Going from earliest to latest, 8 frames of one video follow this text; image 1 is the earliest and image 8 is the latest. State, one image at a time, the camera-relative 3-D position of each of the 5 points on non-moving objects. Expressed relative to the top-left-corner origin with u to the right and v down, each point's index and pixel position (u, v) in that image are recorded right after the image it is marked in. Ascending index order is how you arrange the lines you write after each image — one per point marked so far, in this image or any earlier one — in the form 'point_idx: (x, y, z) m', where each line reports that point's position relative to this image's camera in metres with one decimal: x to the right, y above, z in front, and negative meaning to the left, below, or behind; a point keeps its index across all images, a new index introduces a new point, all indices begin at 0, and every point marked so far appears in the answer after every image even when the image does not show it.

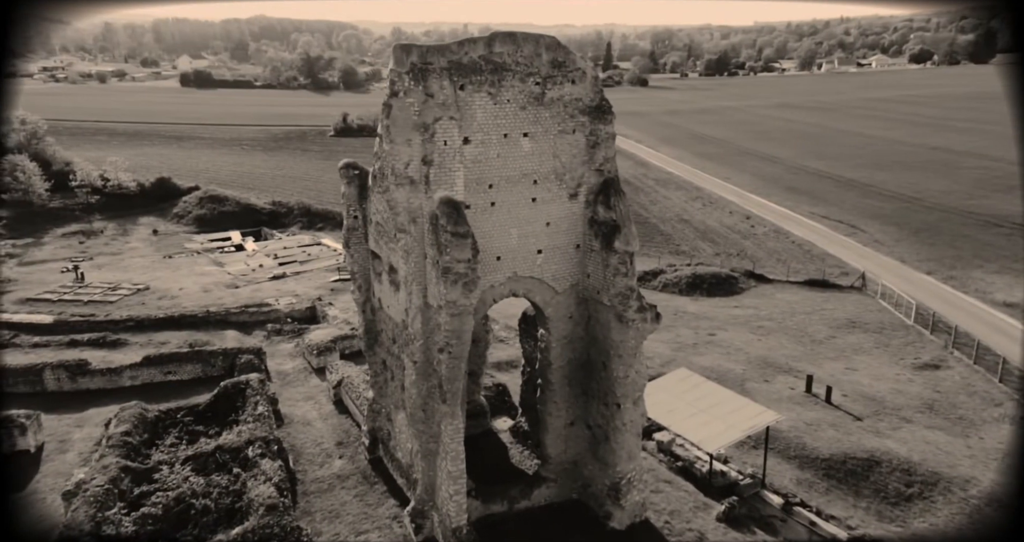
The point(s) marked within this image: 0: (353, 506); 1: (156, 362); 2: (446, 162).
0: (-2.4, -3.6, +9.6) m
1: (-8.4, -2.1, +14.8) m
2: (-0.8, +1.3, +7.2) m
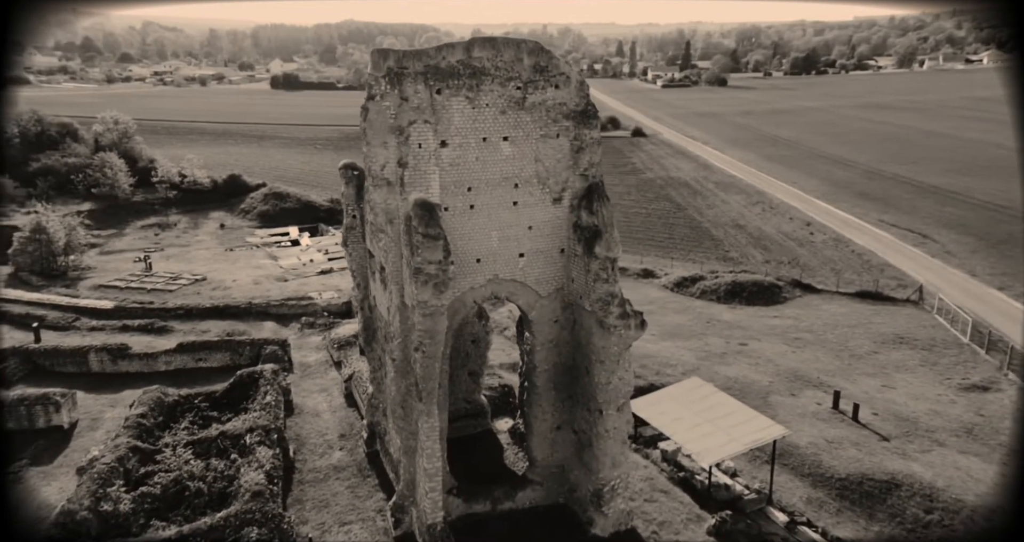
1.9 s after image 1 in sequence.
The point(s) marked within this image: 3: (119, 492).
0: (-2.7, -3.6, +9.9) m
1: (-8.0, -1.9, +15.6) m
2: (-1.1, +1.3, +7.4) m
3: (-5.7, -3.2, +9.0) m
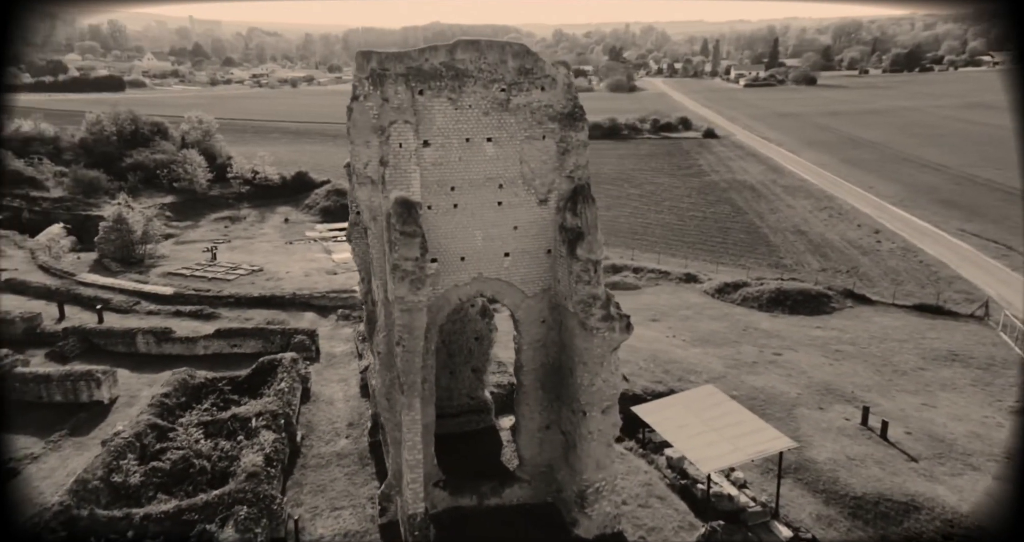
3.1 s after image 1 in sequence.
0: (-2.8, -3.5, +10.3) m
1: (-7.5, -1.7, +16.5) m
2: (-1.4, +1.3, +7.6) m
3: (-5.9, -3.0, +9.7) m
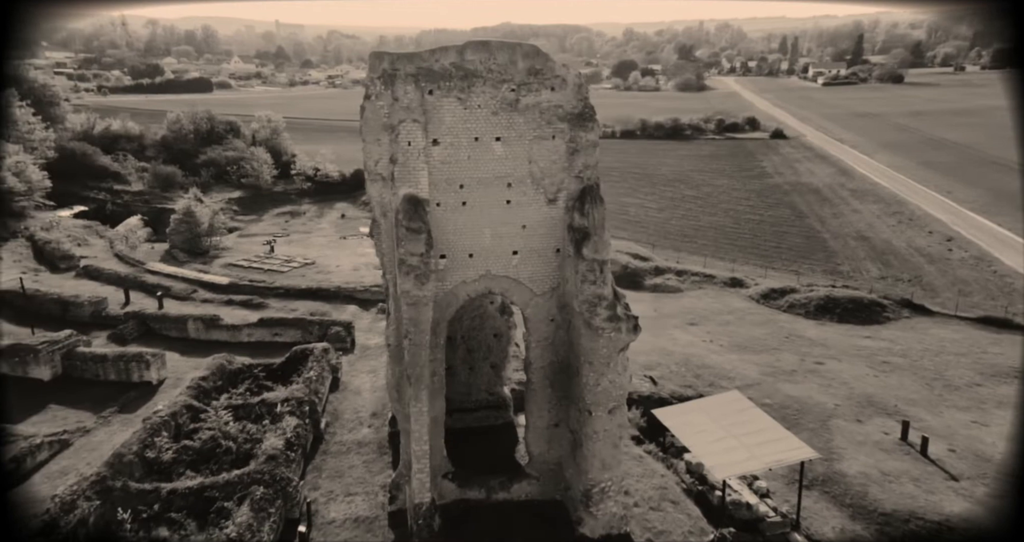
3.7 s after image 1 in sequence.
0: (-2.6, -3.4, +10.6) m
1: (-6.7, -1.4, +17.2) m
2: (-1.3, +1.4, +7.9) m
3: (-5.7, -2.8, +10.3) m
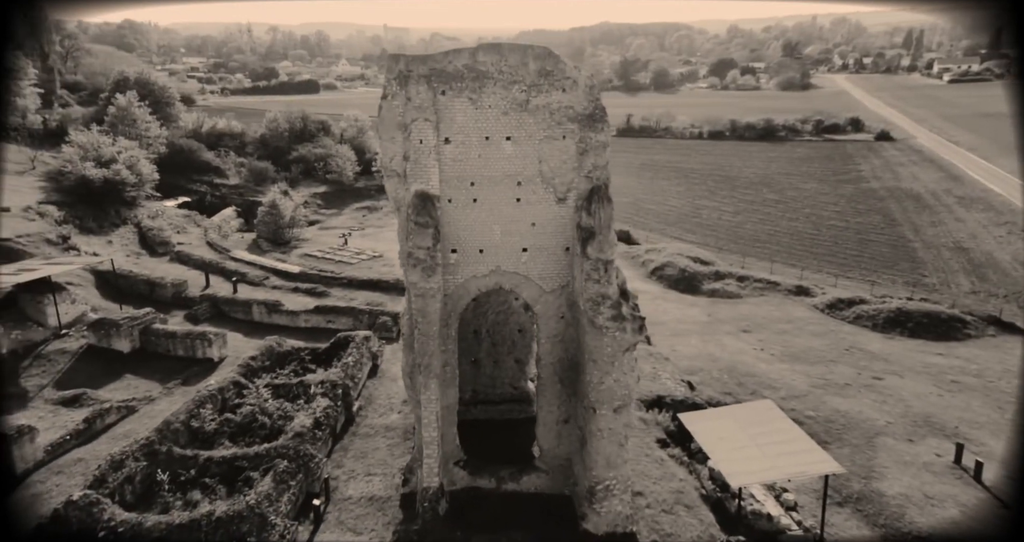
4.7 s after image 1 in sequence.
0: (-2.3, -3.2, +11.2) m
1: (-5.5, -1.2, +18.2) m
2: (-1.2, +1.5, +8.2) m
3: (-5.5, -2.6, +11.3) m
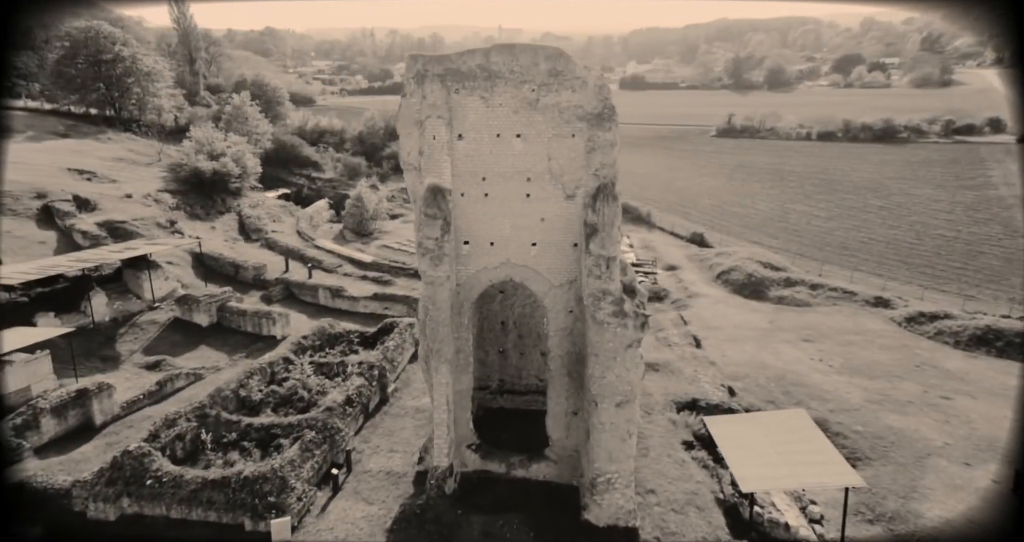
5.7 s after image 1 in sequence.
0: (-2.0, -3.0, +11.8) m
1: (-4.1, -0.8, +19.2) m
2: (-1.1, +1.6, +8.7) m
3: (-5.0, -2.3, +12.3) m
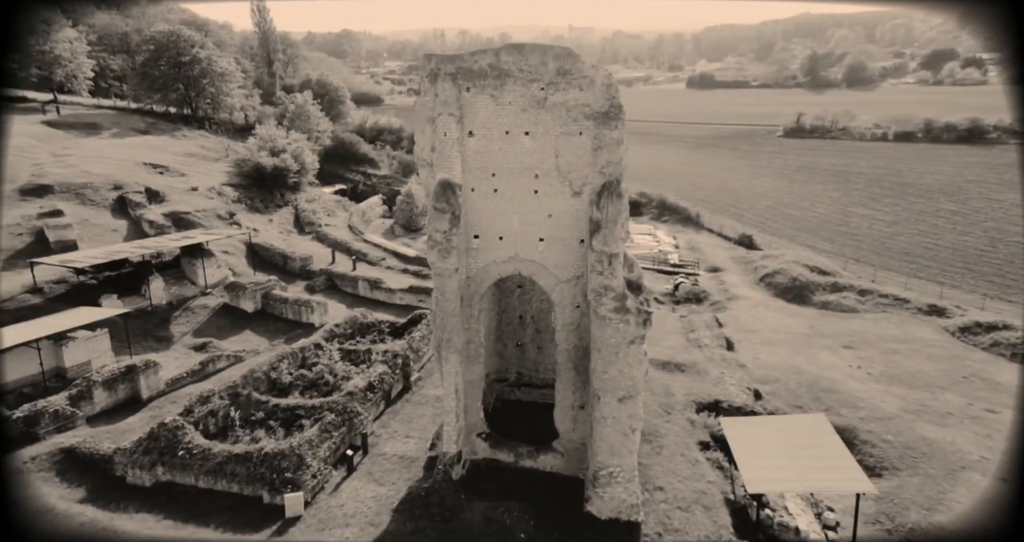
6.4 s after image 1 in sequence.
0: (-1.7, -2.9, +12.2) m
1: (-3.1, -0.6, +19.8) m
2: (-1.0, +1.7, +9.1) m
3: (-4.7, -2.0, +13.0) m
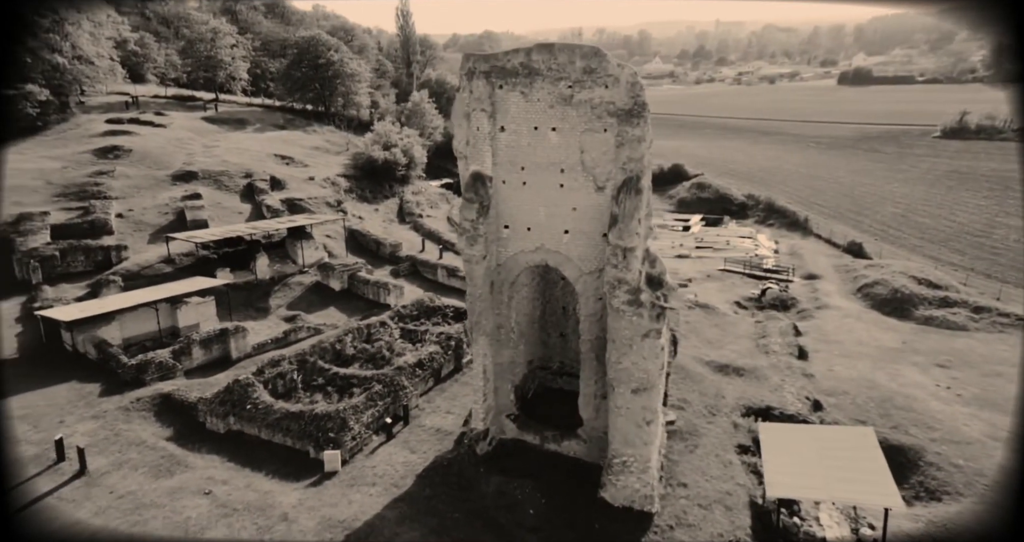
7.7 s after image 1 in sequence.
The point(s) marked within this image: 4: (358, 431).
0: (-0.9, -2.6, +13.0) m
1: (-0.8, -0.3, +20.7) m
2: (-0.5, +2.0, +9.7) m
3: (-3.7, -1.6, +14.3) m
4: (-2.7, -2.8, +11.1) m
